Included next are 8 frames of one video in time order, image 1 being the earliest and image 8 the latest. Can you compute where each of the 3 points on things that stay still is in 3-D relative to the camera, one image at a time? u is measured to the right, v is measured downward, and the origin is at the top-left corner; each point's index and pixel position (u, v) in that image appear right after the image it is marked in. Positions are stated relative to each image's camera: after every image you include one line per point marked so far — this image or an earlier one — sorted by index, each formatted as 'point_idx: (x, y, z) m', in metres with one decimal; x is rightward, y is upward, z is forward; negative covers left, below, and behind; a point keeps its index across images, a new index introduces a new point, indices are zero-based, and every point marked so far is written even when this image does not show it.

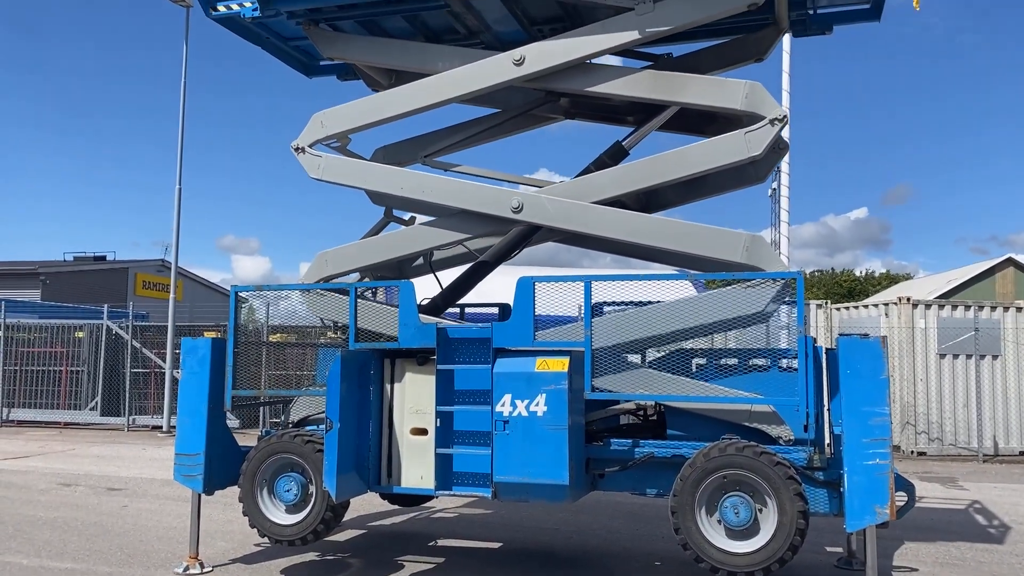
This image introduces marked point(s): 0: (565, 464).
0: (+0.4, -1.2, +5.5) m
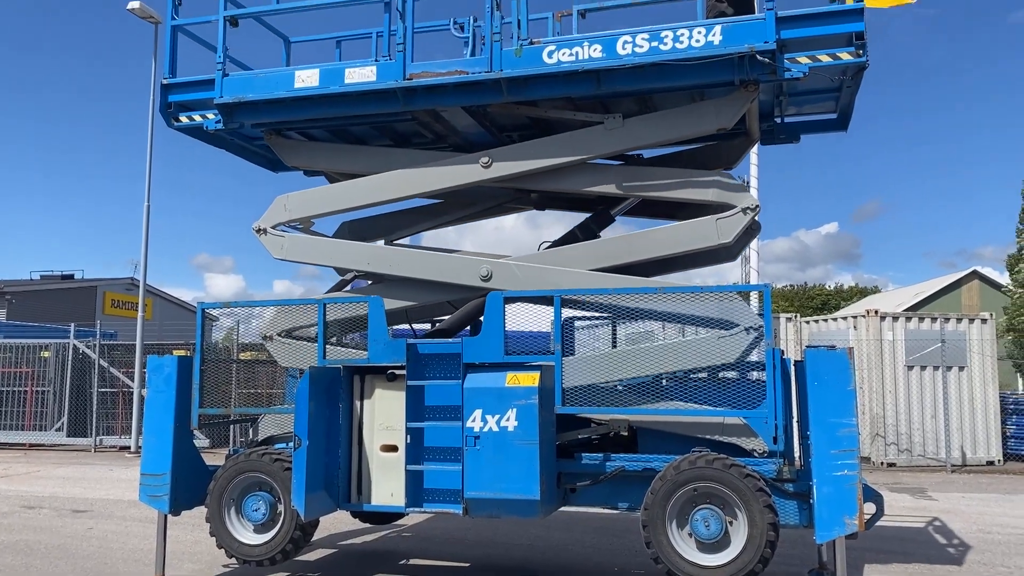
0: (+0.2, -1.3, +5.5) m
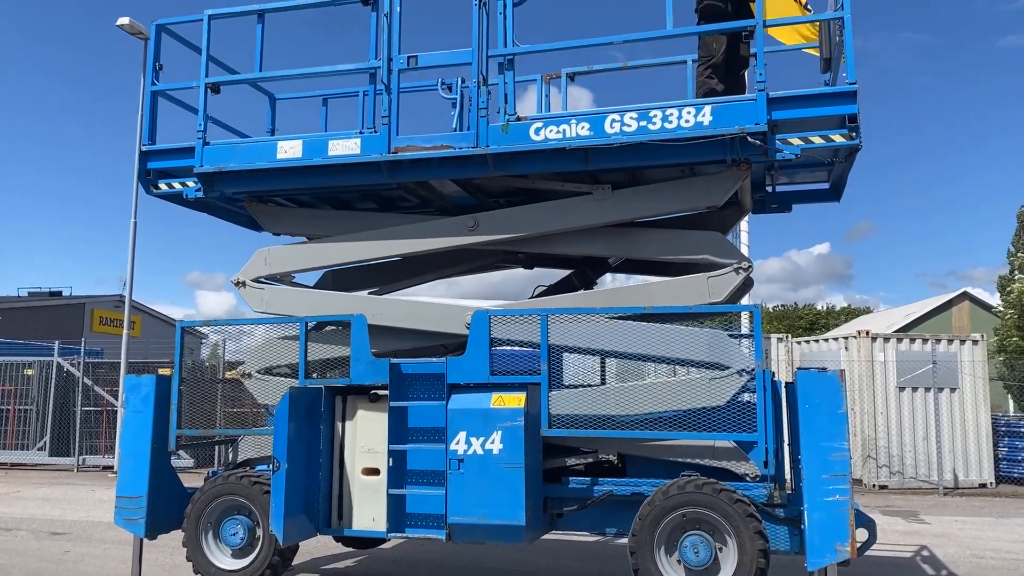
0: (+0.1, -1.5, +5.4) m
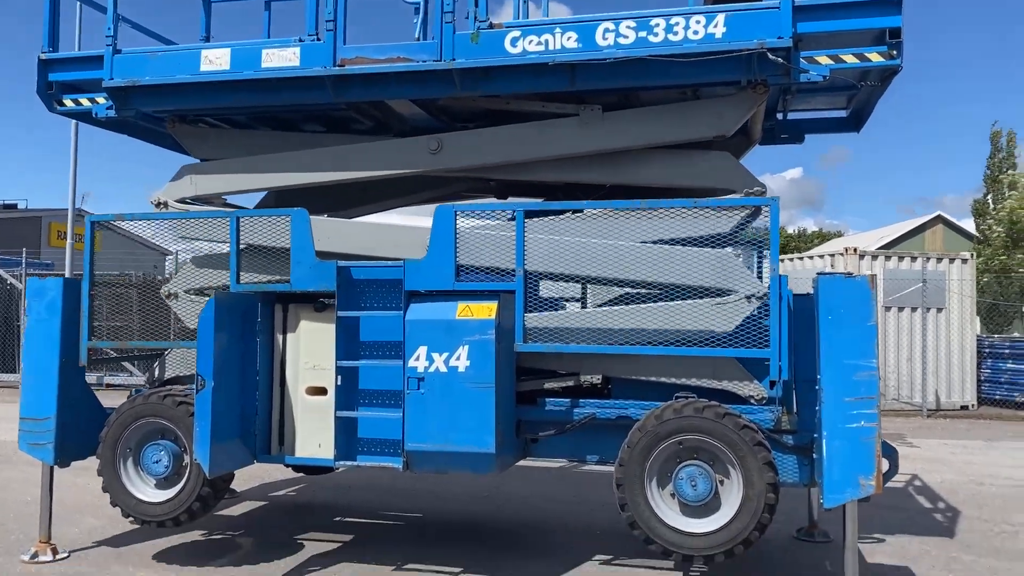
0: (-0.1, -0.8, +4.6) m
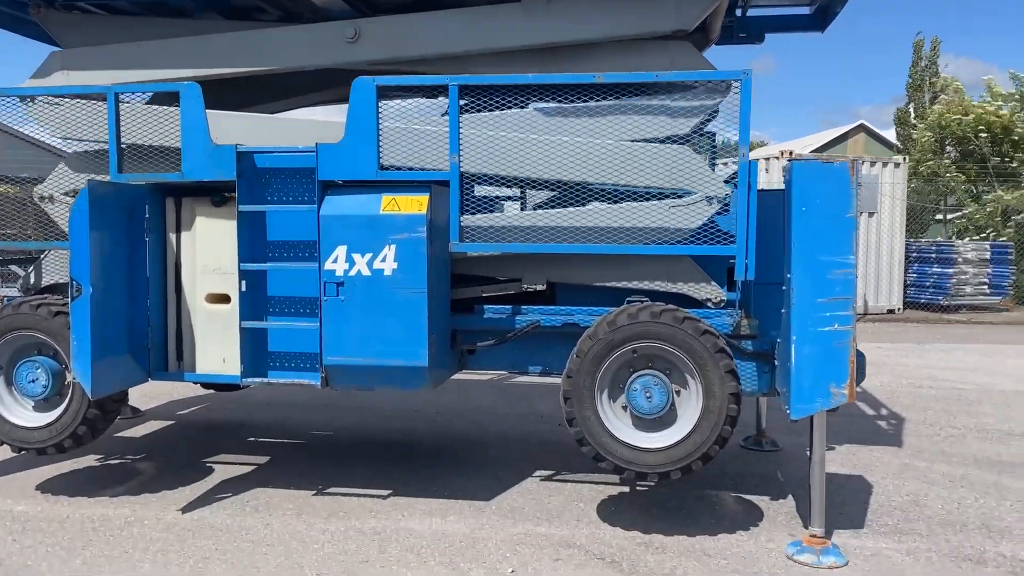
0: (-0.5, -0.3, +4.0) m
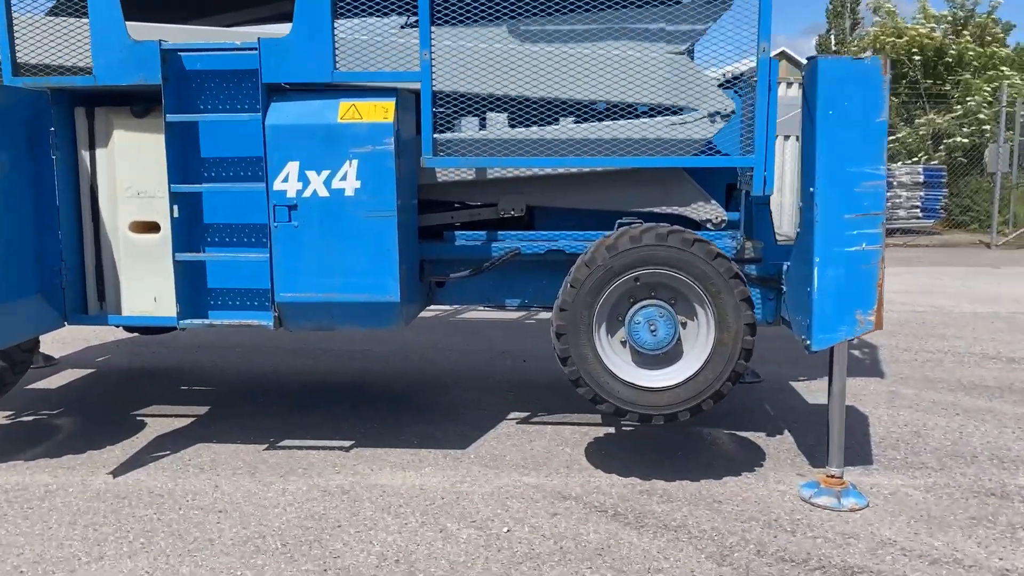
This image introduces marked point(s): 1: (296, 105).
0: (-0.5, +0.1, +3.5) m
1: (-0.9, +0.8, +3.5) m
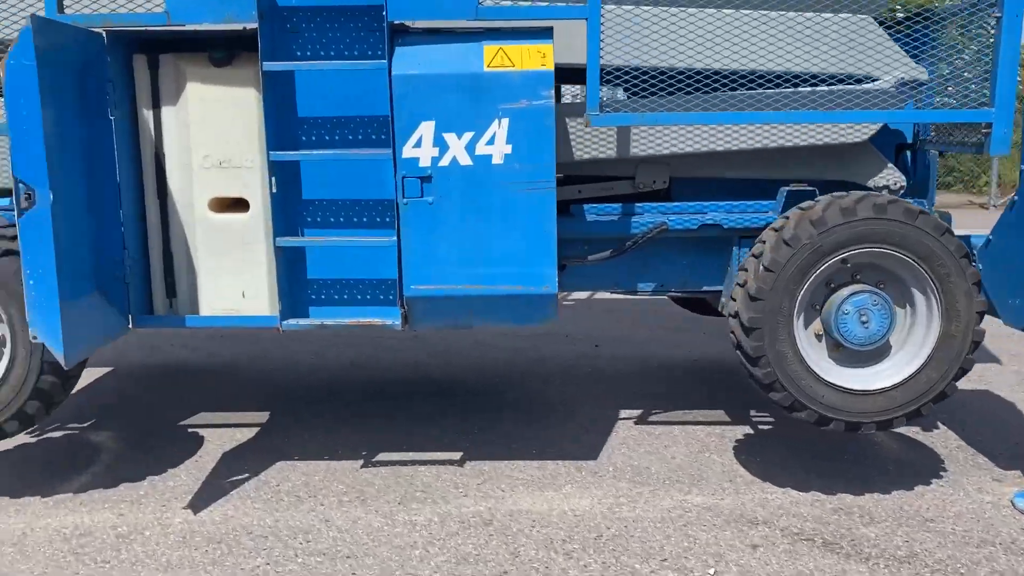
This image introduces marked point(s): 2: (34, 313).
0: (+0.1, +0.1, +2.8) m
1: (-0.3, +0.8, +2.8) m
2: (-1.6, -0.1, +2.6) m
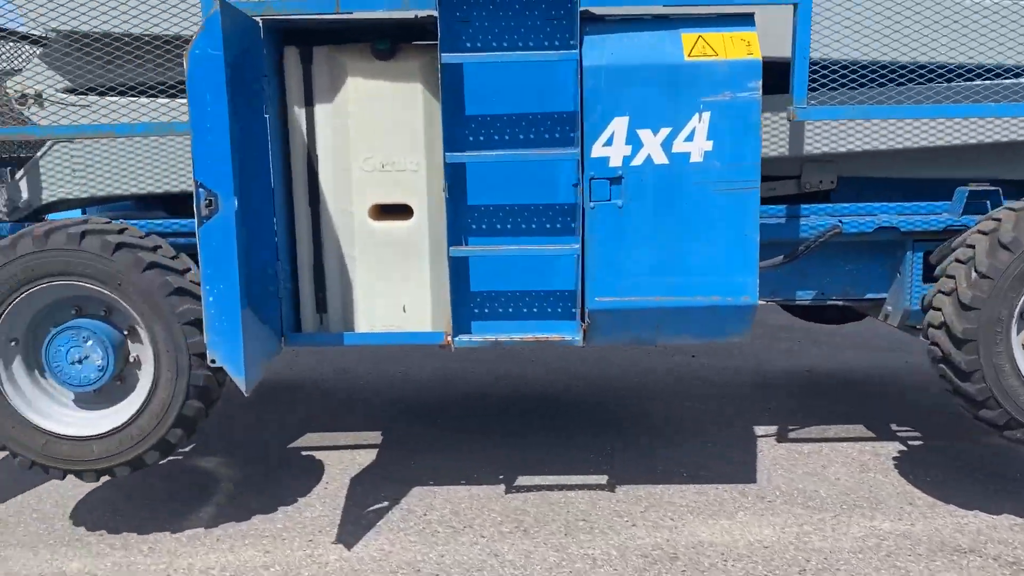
0: (+0.8, +0.1, +2.6) m
1: (+0.3, +0.8, +2.6) m
2: (-0.9, -0.1, +2.3) m
